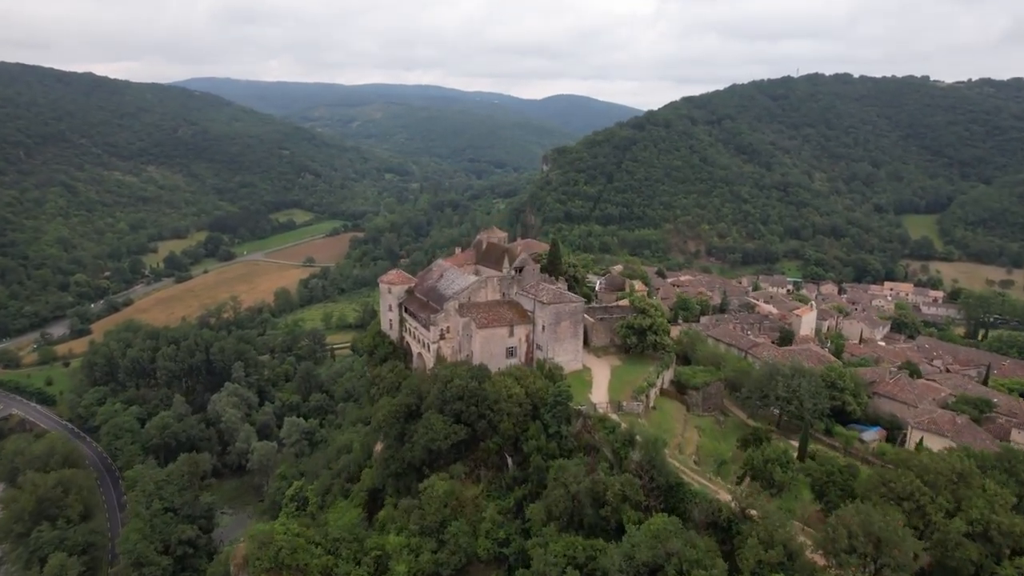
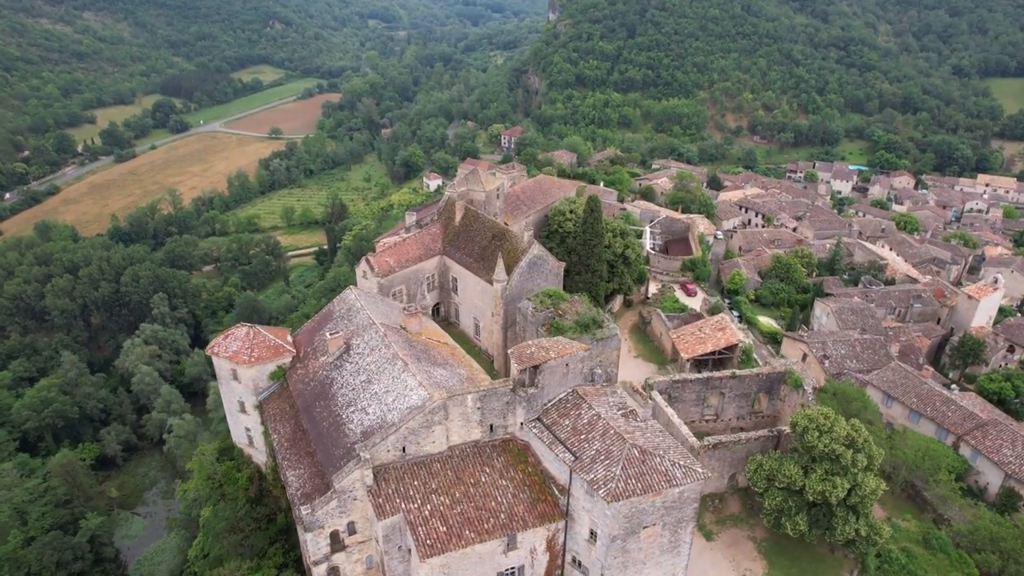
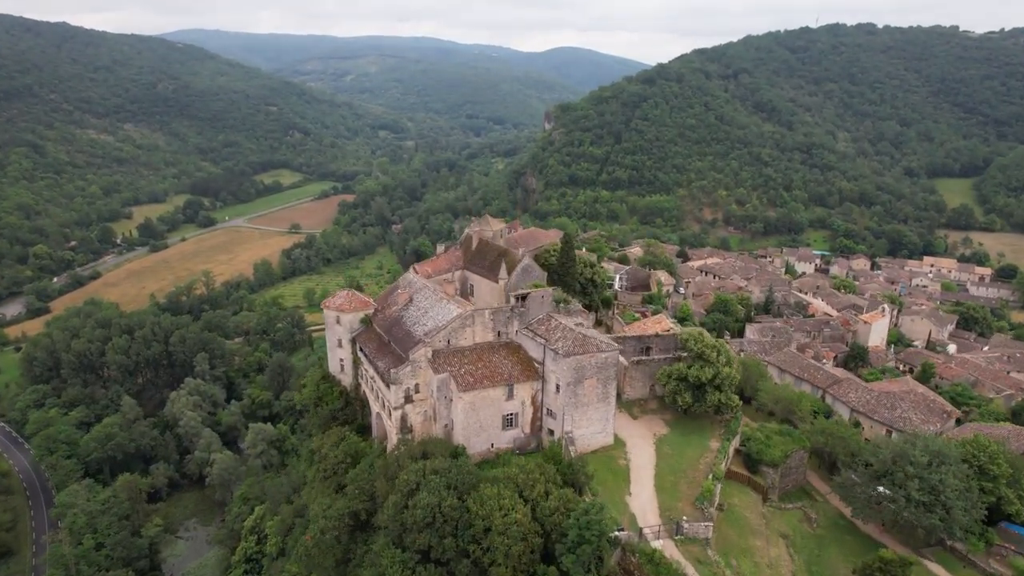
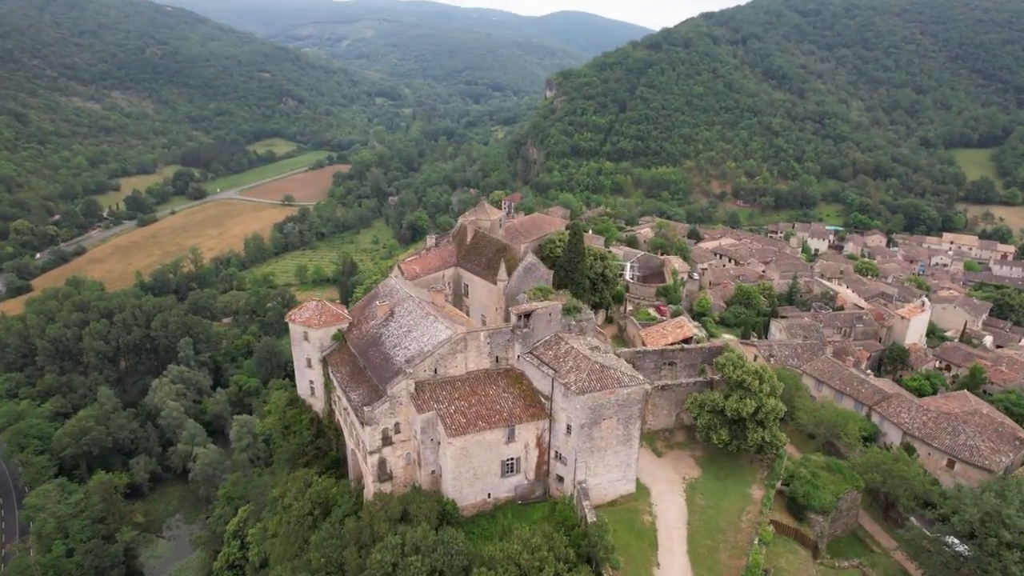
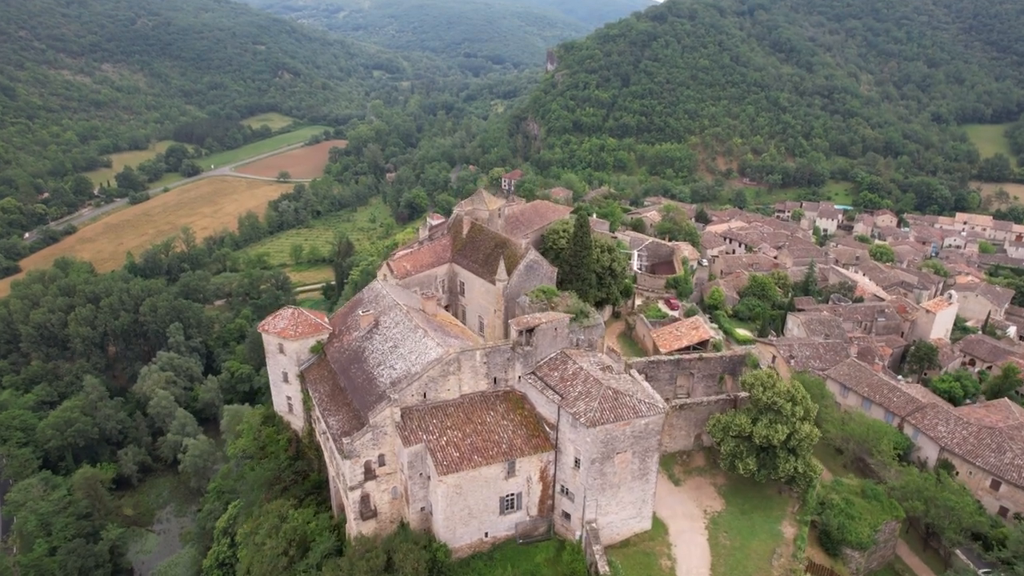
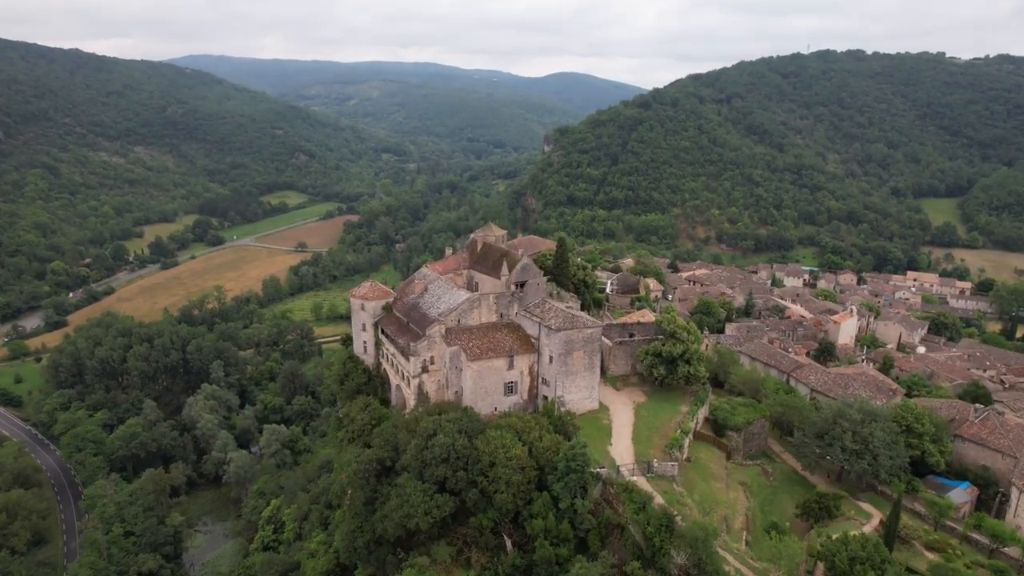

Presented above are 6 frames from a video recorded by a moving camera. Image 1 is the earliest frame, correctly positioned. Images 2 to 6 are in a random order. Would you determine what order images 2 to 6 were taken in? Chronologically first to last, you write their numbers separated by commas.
6, 3, 4, 5, 2
